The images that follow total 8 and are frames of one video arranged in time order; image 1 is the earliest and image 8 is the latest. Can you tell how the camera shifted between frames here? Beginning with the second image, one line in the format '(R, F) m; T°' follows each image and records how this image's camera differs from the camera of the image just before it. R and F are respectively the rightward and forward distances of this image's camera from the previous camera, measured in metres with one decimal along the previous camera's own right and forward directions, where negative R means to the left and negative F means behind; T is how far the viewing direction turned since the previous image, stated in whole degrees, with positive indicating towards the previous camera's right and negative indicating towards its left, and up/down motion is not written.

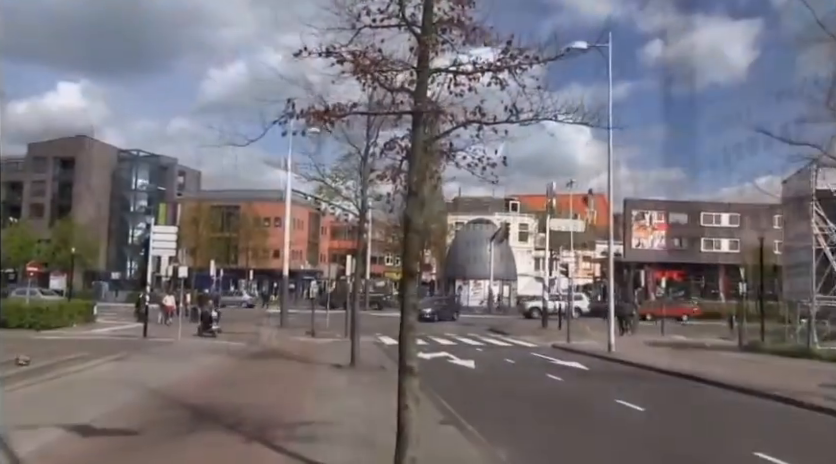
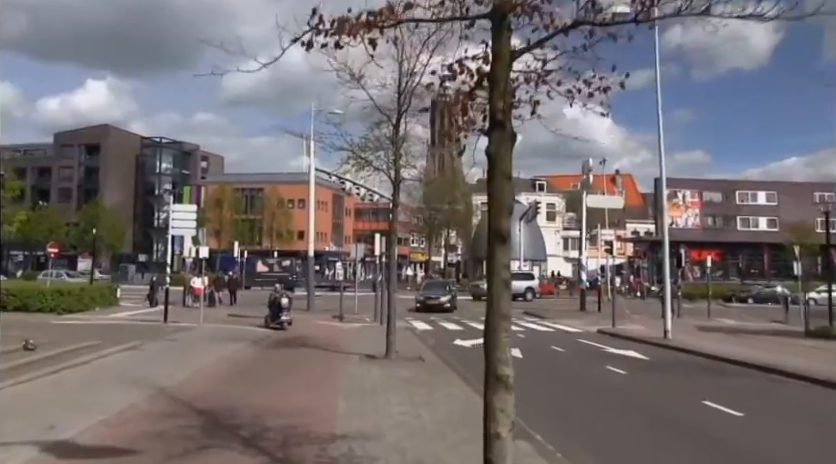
(-0.4, +1.9) m; -2°
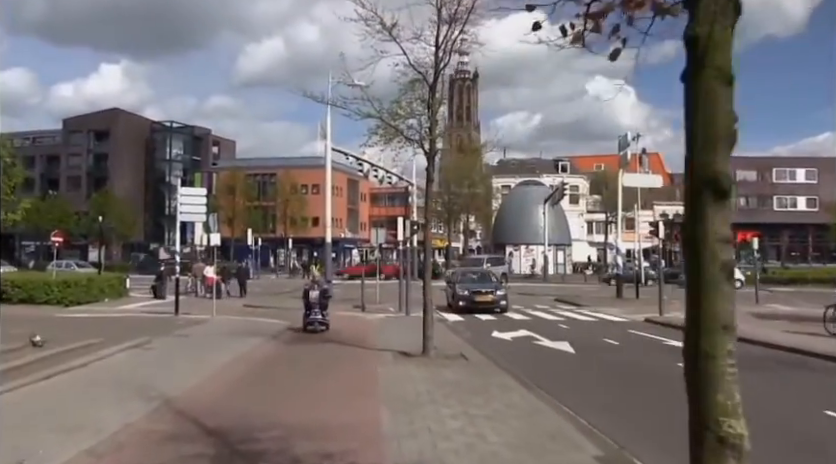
(-0.6, +2.0) m; -1°
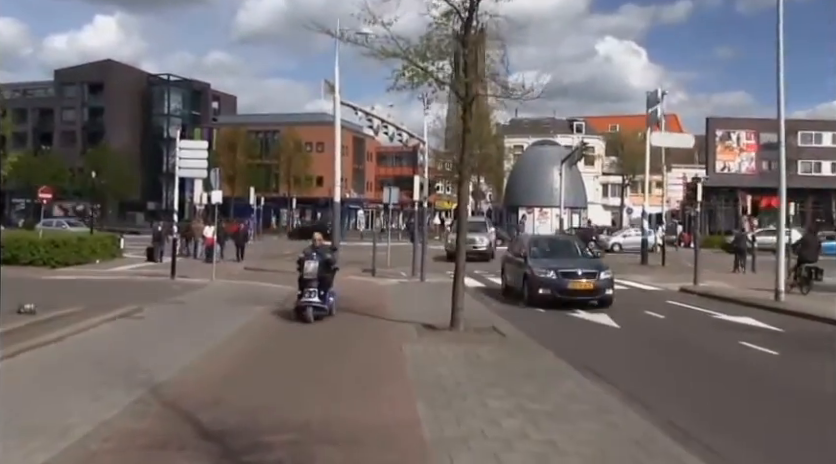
(-0.5, +1.8) m; 0°
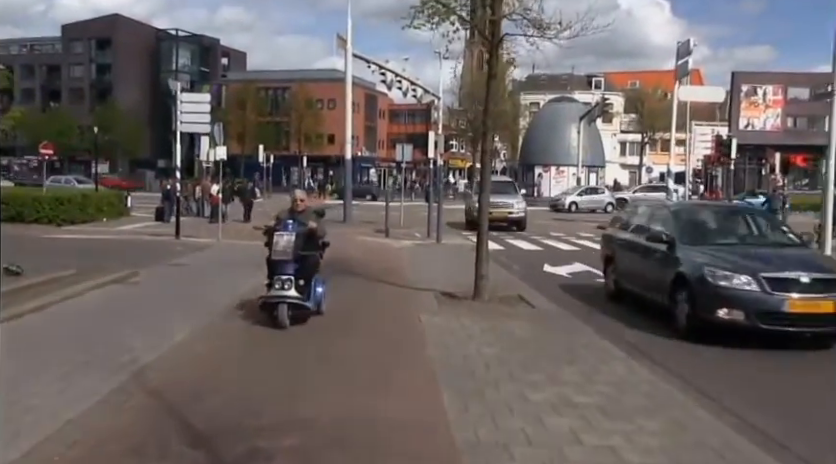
(-0.1, +1.2) m; -1°
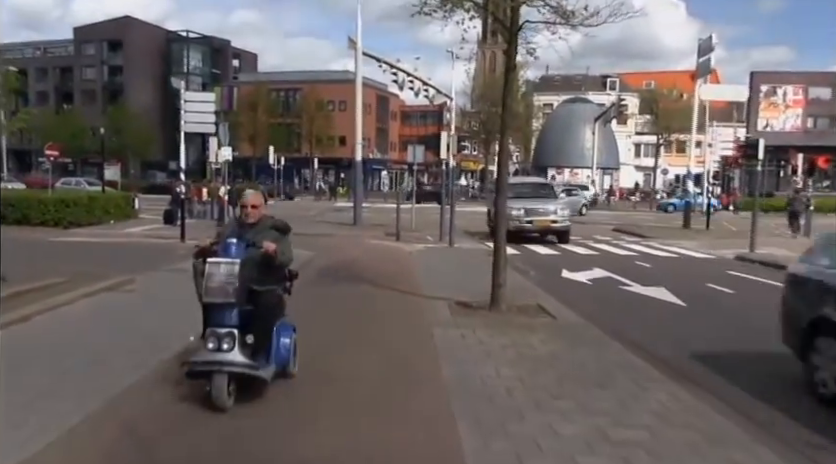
(0.0, +0.7) m; -1°
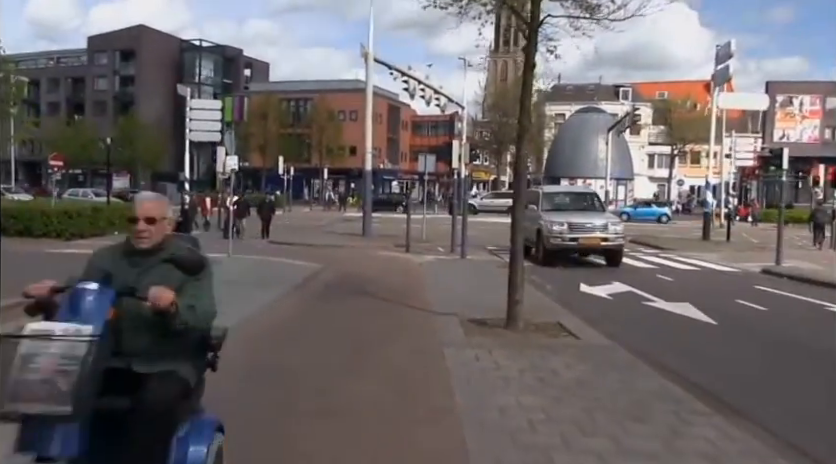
(0.0, +0.7) m; -1°
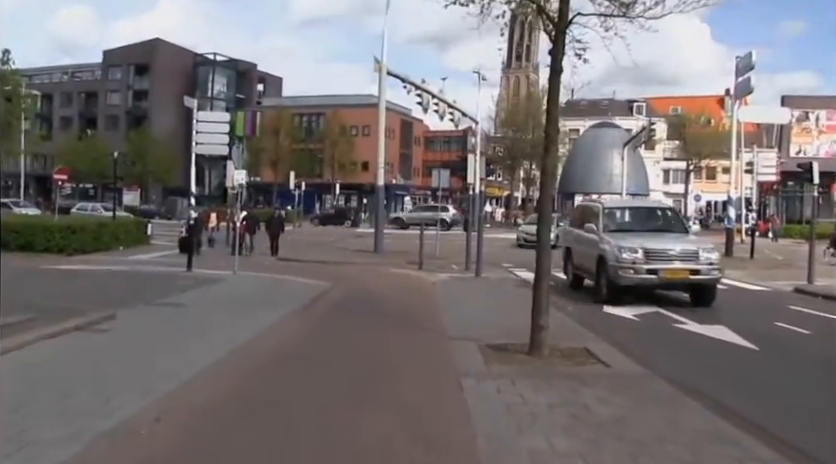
(0.0, +0.8) m; -1°
